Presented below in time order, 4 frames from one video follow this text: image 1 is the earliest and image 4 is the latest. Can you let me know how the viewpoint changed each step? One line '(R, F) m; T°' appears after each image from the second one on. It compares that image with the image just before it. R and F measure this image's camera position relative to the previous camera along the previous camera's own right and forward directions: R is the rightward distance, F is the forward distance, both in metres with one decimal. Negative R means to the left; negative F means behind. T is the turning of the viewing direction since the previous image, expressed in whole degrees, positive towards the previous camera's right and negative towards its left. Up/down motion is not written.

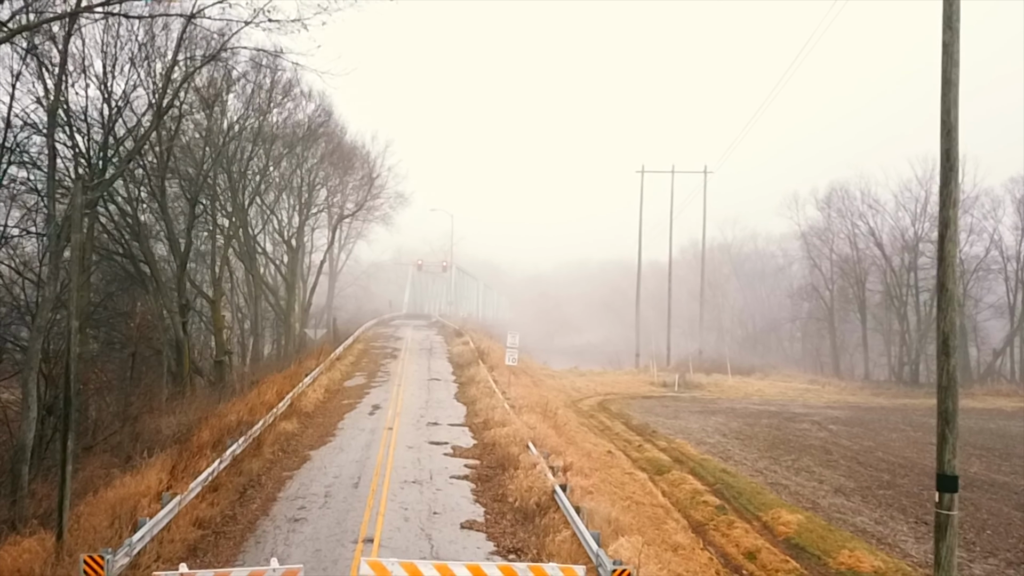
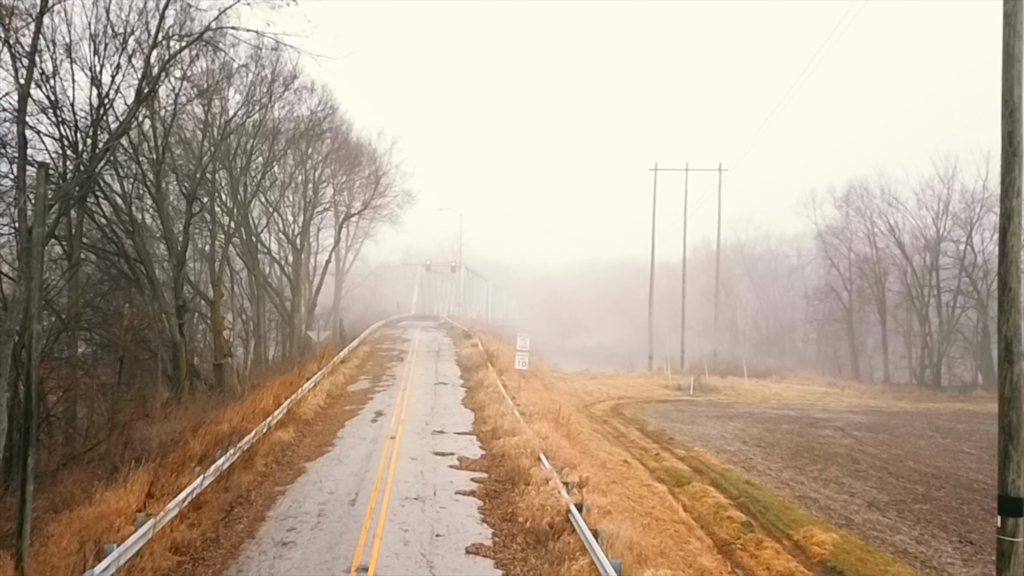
(0.0, +1.0) m; -1°
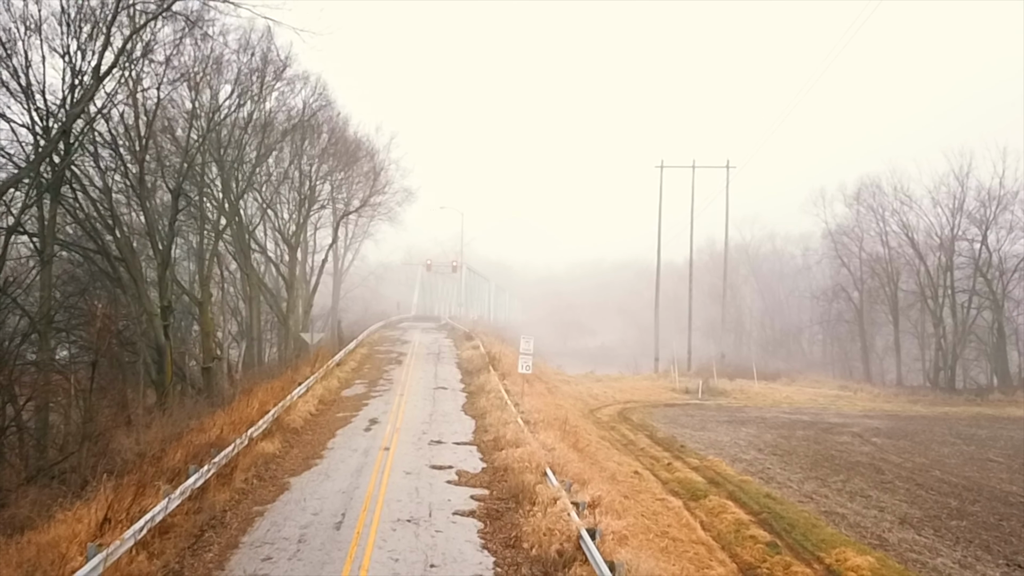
(0.0, +1.1) m; 0°
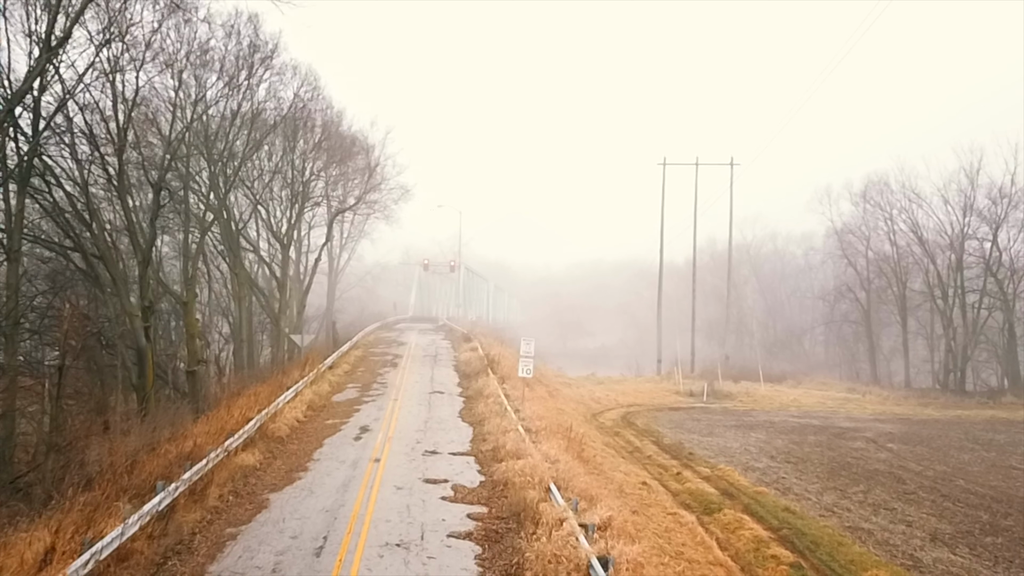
(0.0, +1.1) m; 0°
